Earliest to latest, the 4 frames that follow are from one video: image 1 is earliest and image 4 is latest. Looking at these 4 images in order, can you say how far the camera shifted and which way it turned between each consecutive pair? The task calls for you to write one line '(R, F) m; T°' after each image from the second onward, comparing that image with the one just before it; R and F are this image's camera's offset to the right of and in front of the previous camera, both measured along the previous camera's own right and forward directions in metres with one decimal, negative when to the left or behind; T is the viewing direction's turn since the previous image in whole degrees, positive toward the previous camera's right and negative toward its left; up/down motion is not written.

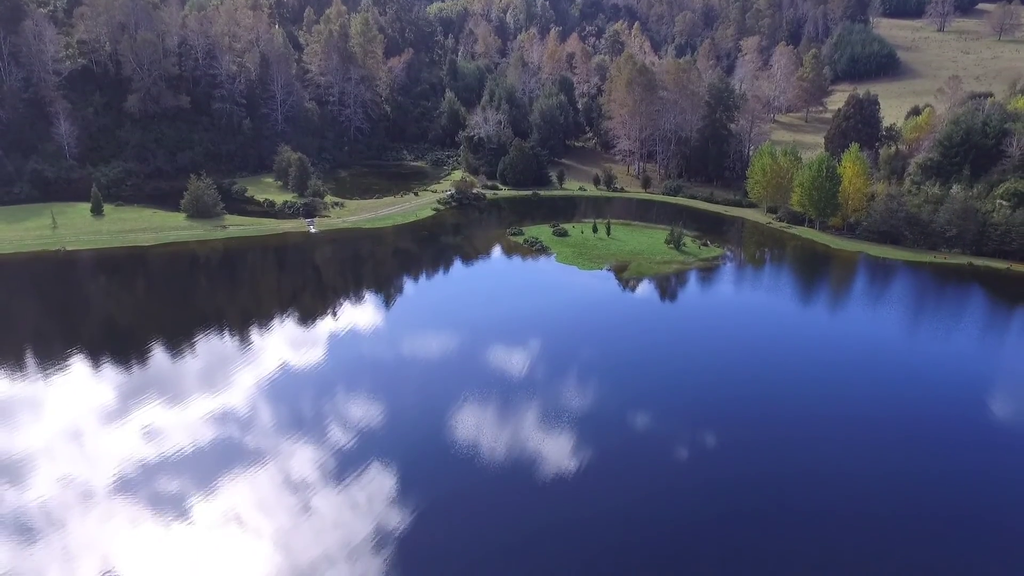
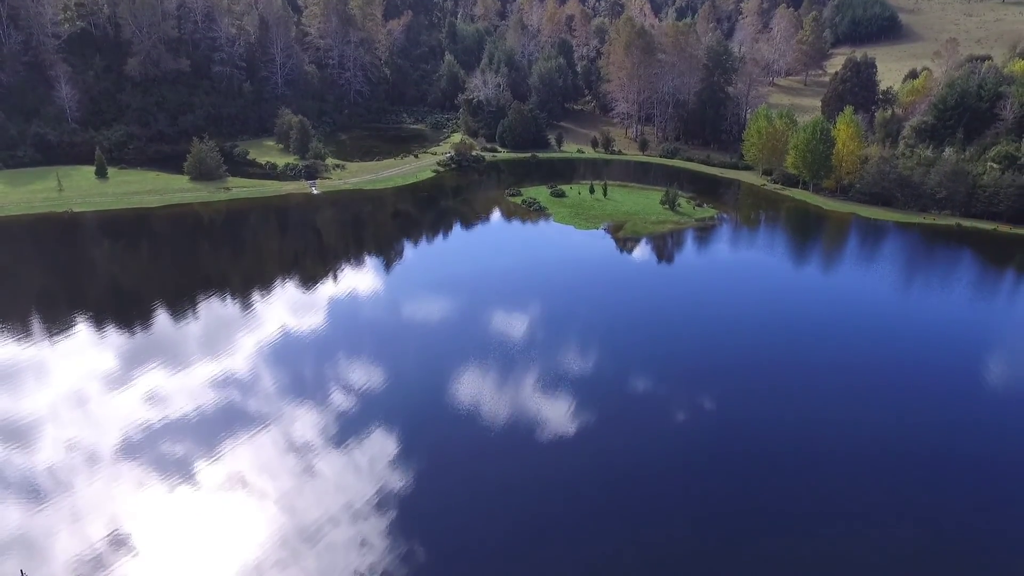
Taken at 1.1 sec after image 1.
(0.0, -1.6) m; 0°
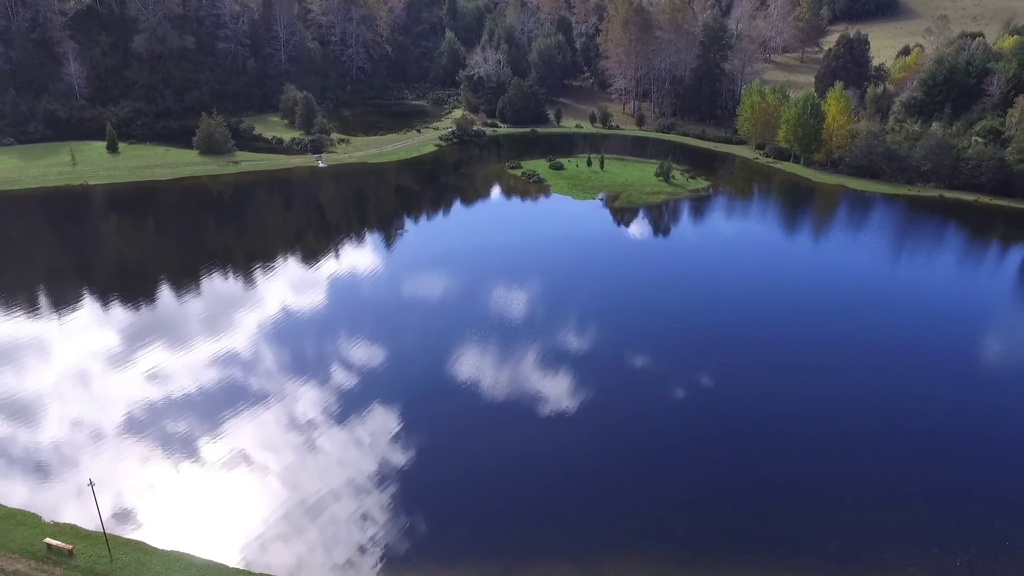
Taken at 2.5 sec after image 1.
(-0.2, -2.4) m; 0°
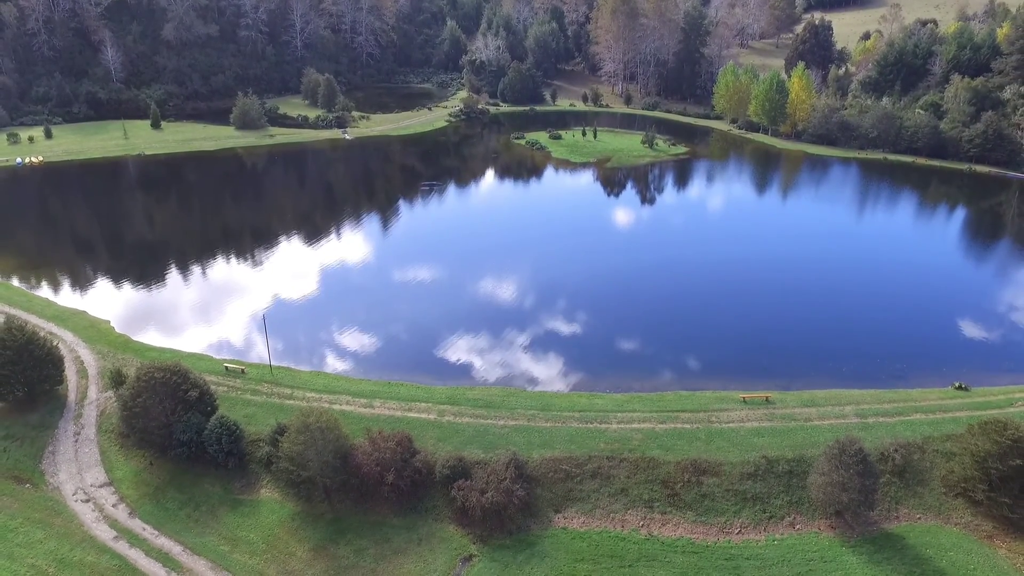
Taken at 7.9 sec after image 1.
(-2.0, -8.9) m; +1°
